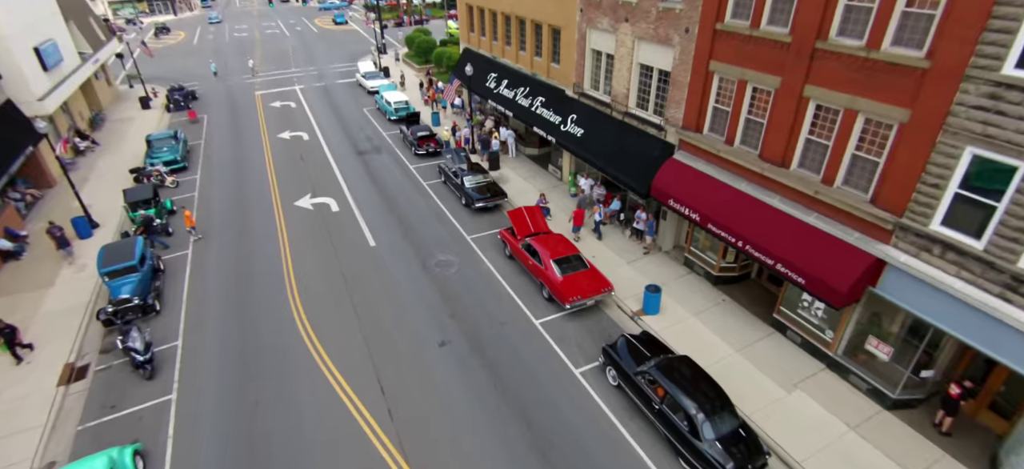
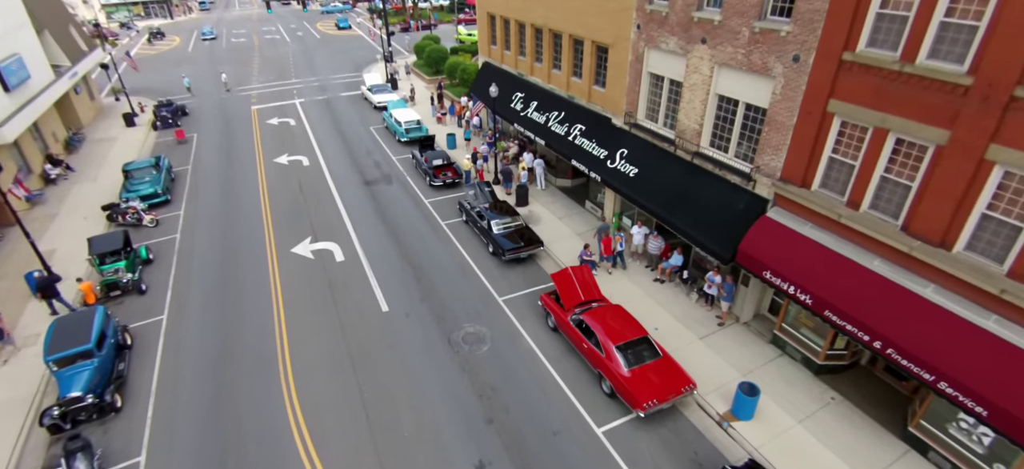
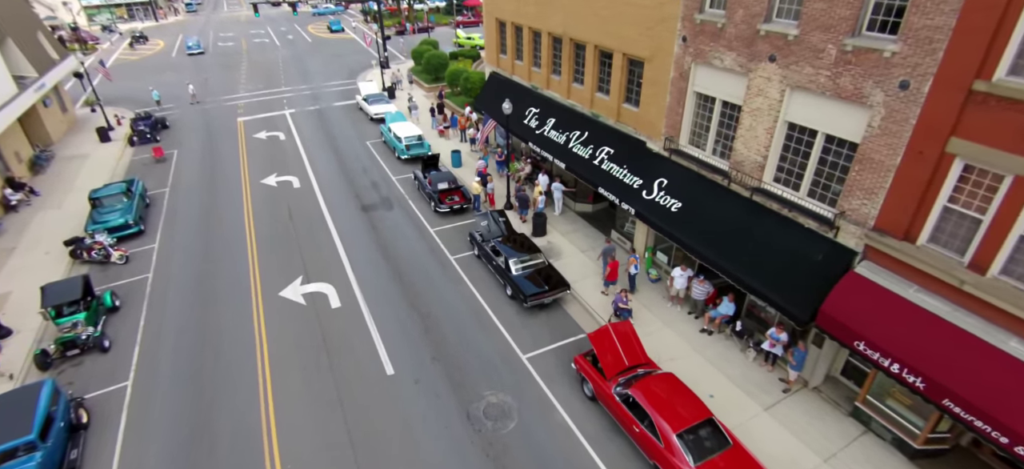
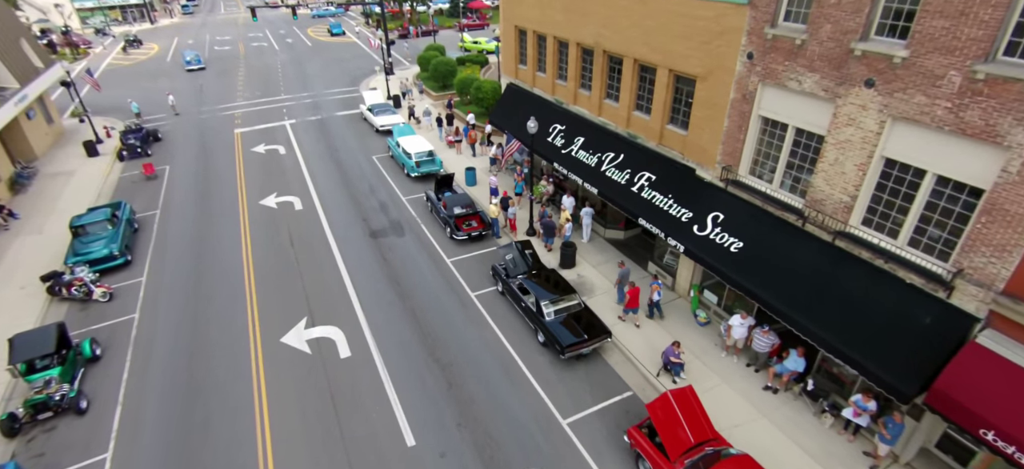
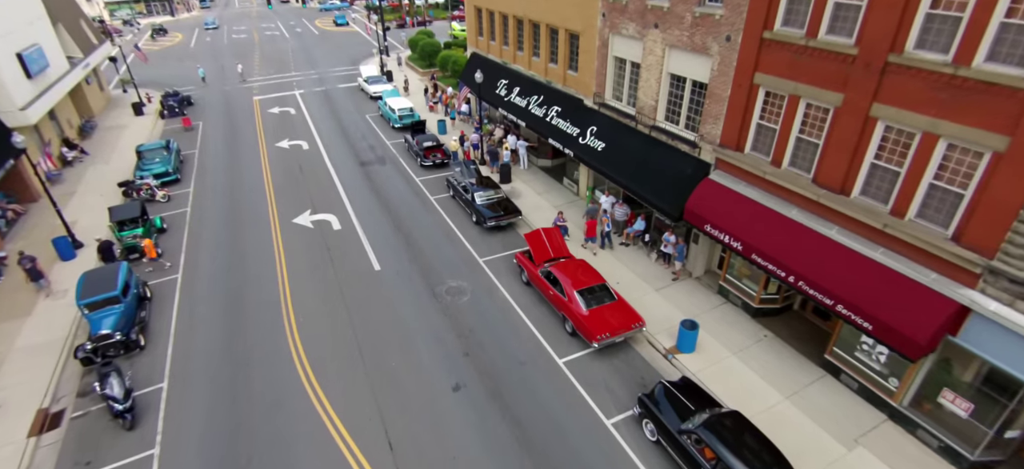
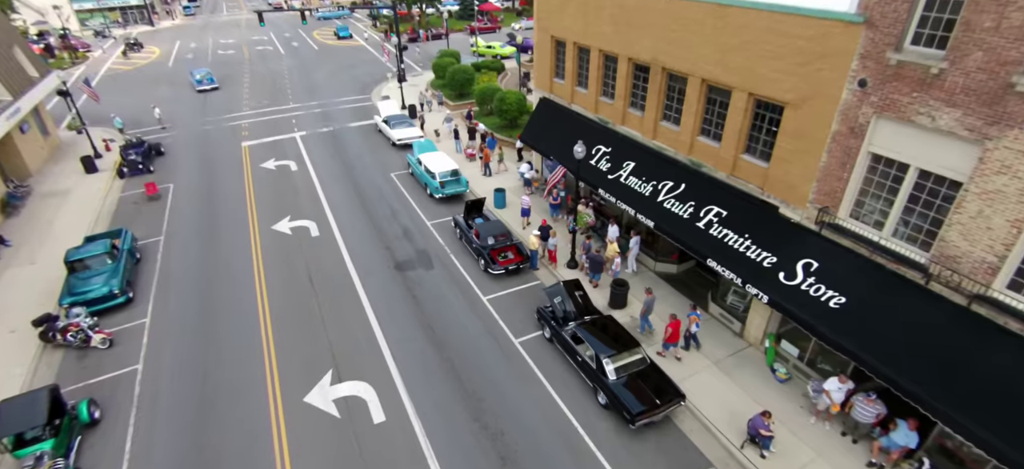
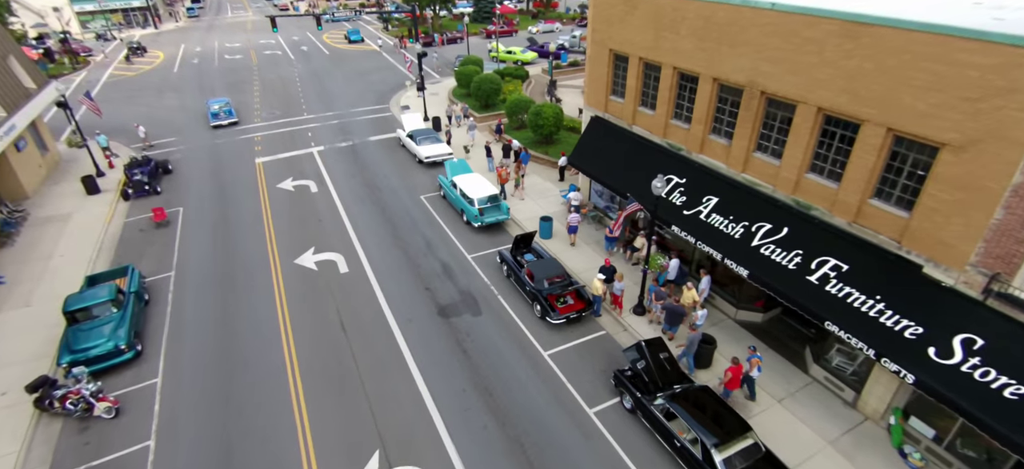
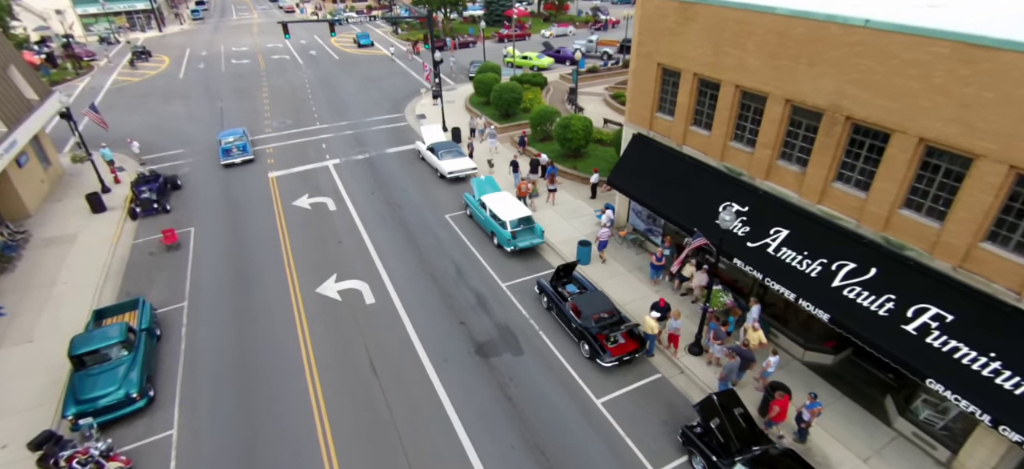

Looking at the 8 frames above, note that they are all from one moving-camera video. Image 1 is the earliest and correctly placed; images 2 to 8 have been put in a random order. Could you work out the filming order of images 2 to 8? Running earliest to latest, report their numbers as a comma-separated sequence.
5, 2, 3, 4, 6, 7, 8
